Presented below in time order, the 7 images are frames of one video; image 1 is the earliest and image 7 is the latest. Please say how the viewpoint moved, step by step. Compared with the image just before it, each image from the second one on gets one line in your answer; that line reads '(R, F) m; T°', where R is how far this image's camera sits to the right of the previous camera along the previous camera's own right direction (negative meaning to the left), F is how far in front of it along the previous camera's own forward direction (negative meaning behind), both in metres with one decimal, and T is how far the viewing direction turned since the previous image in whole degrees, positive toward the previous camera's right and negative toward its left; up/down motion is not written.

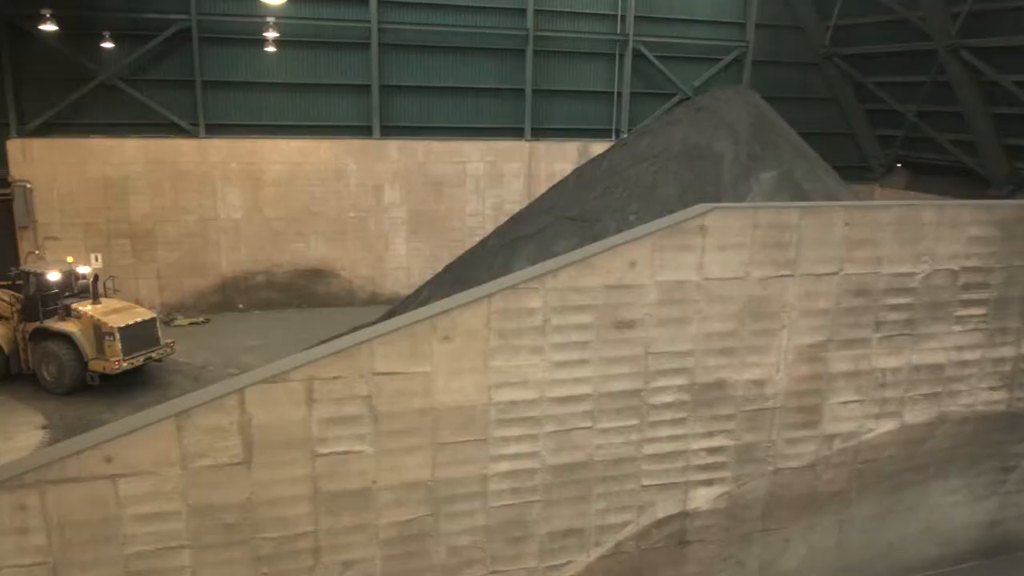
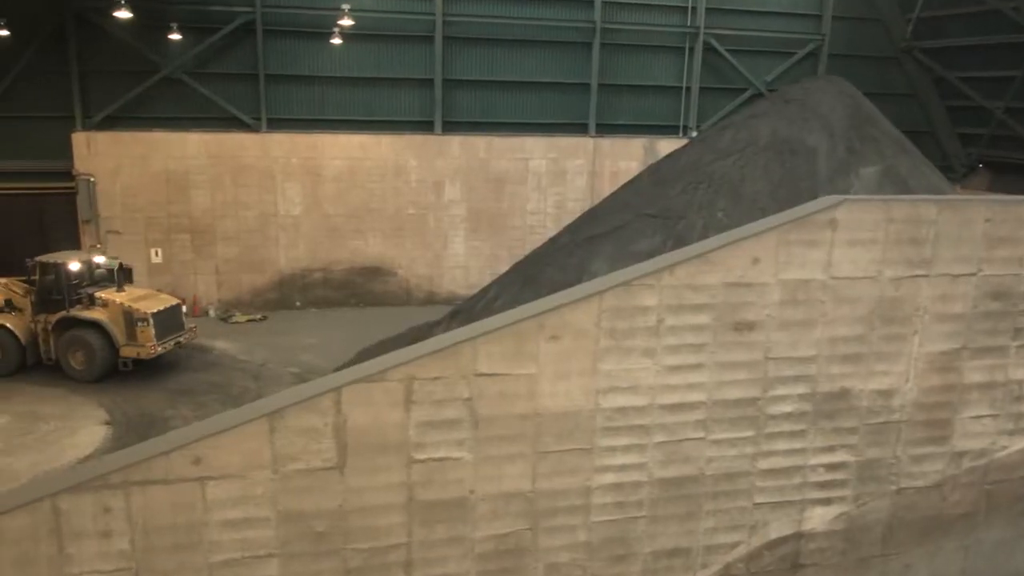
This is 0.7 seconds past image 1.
(-0.5, +0.5) m; -3°
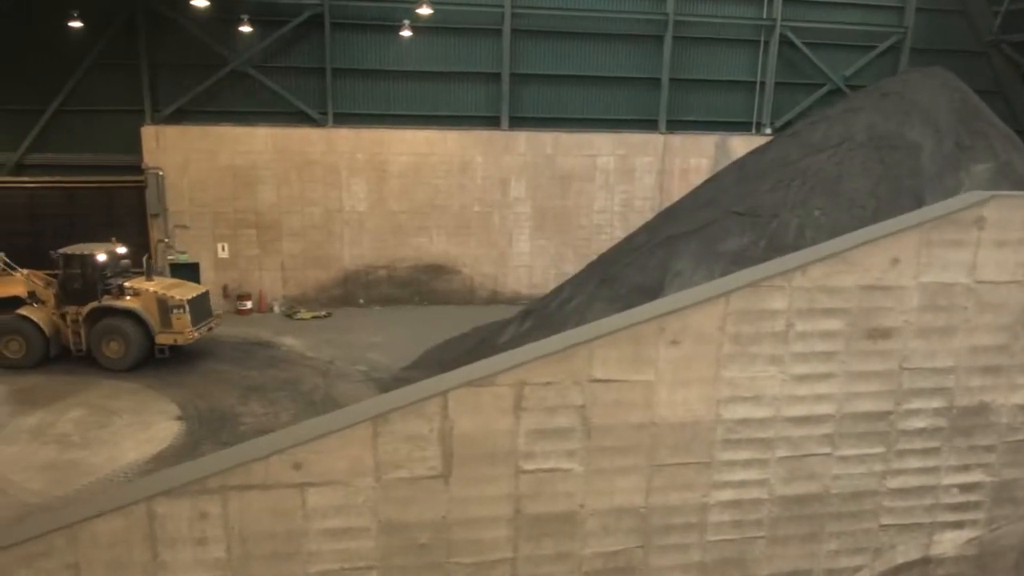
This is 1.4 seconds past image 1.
(-0.5, +0.4) m; -3°
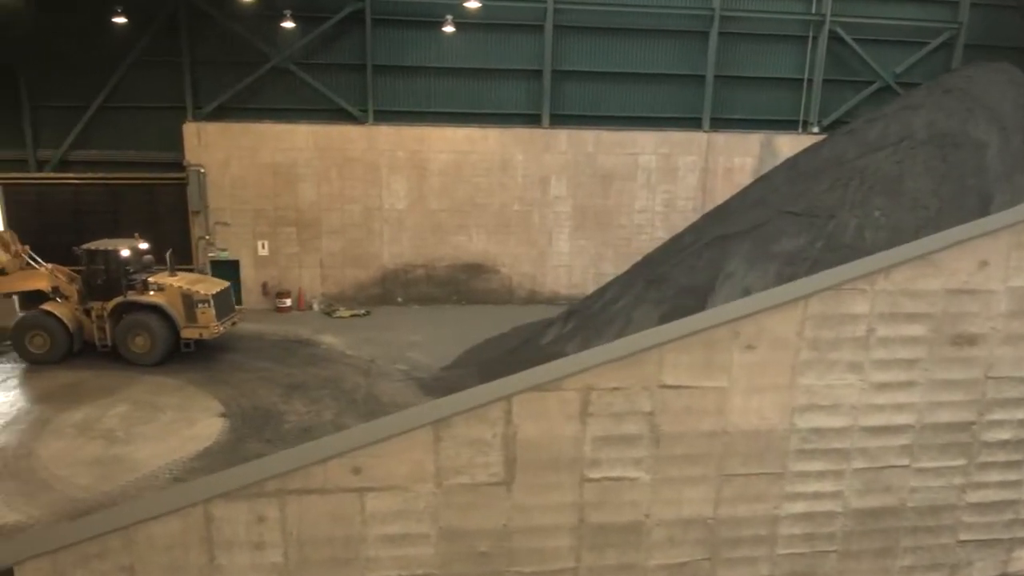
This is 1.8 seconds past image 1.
(-0.2, +0.2) m; -2°
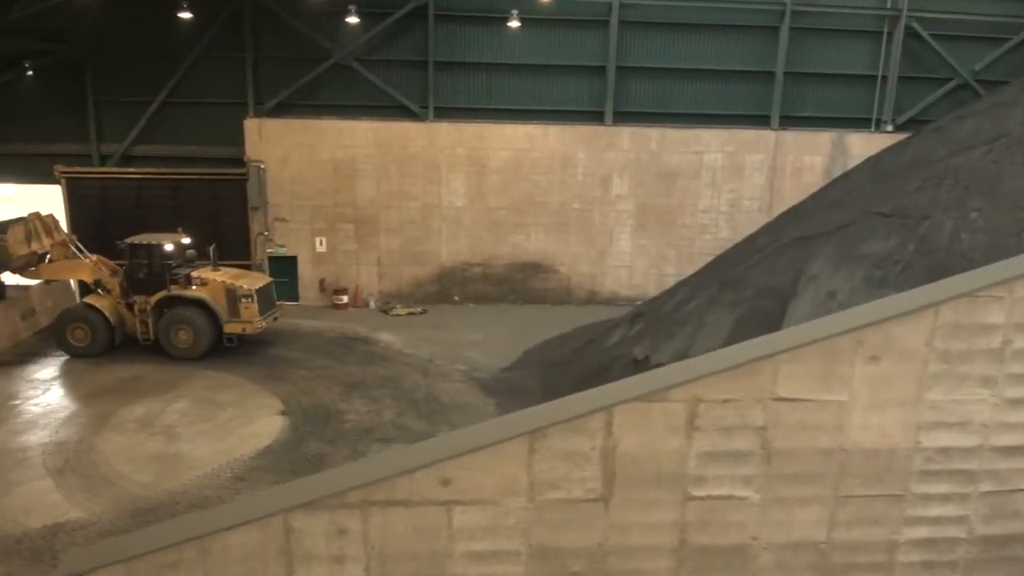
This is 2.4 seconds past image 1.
(-0.3, +0.3) m; -3°
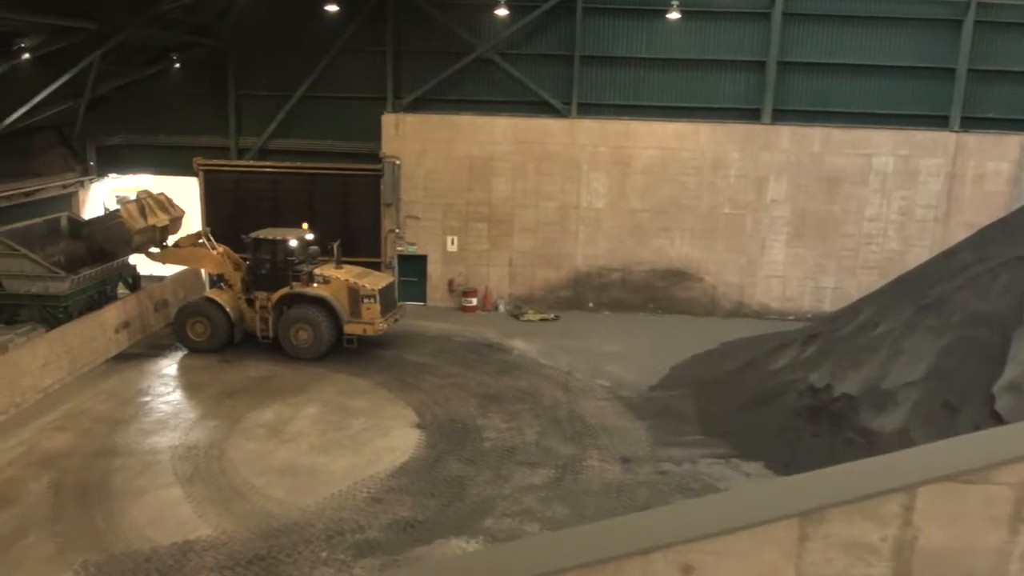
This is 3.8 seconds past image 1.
(-0.7, +0.9) m; -7°
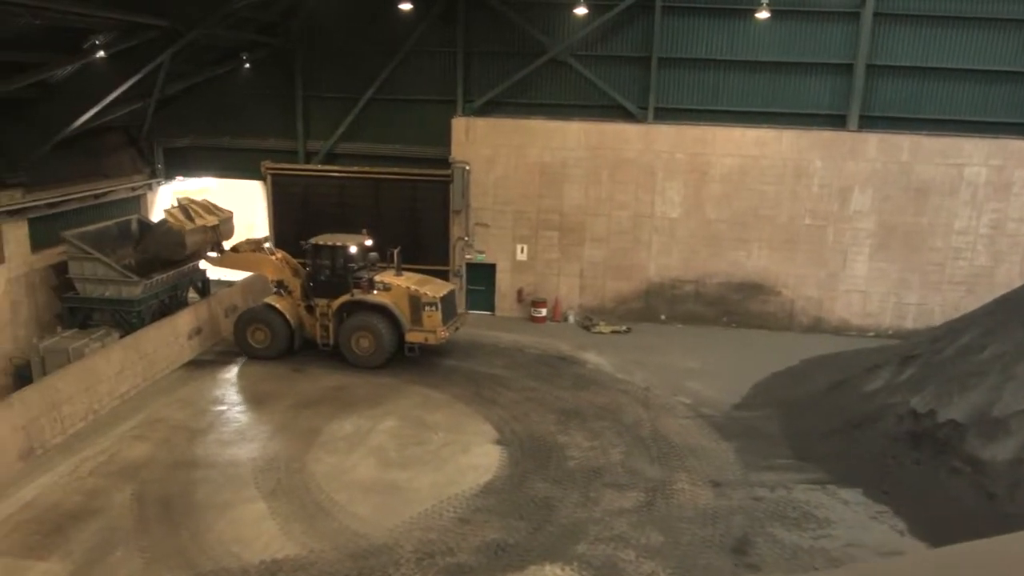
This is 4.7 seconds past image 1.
(-0.5, +0.3) m; -3°
